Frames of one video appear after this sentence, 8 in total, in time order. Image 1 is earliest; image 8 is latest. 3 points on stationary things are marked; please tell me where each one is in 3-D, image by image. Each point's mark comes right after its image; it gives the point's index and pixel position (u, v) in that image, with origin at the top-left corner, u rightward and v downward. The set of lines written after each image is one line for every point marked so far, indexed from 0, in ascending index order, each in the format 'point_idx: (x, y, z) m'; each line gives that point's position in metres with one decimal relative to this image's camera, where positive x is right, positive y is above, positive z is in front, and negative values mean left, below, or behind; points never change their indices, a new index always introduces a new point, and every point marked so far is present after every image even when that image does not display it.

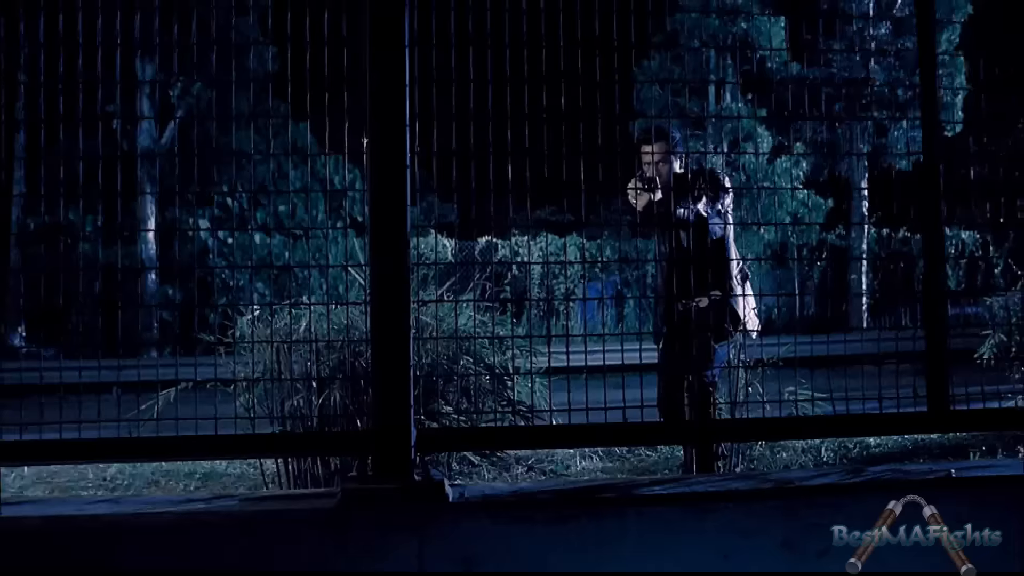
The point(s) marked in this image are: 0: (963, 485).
0: (+1.0, -0.5, +2.4) m
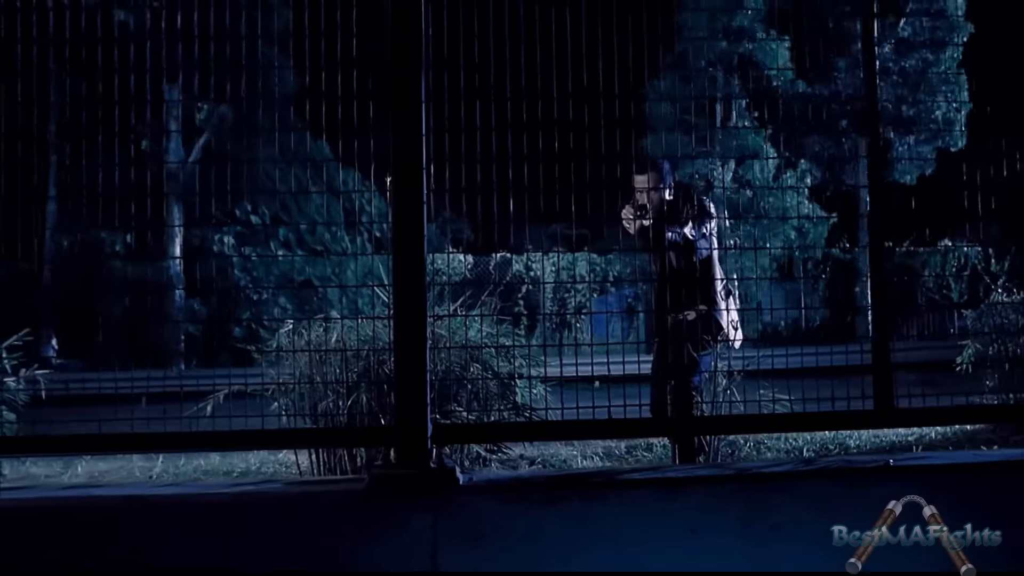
0: (+1.1, -0.5, +2.7) m
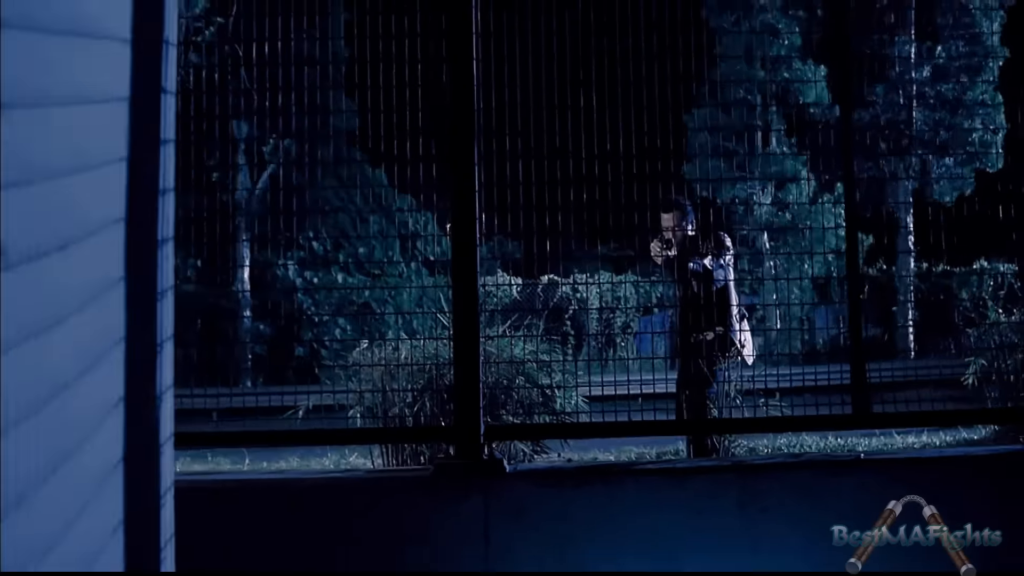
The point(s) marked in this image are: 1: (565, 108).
0: (+1.2, -0.6, +3.0) m
1: (+0.2, +0.6, +3.2) m
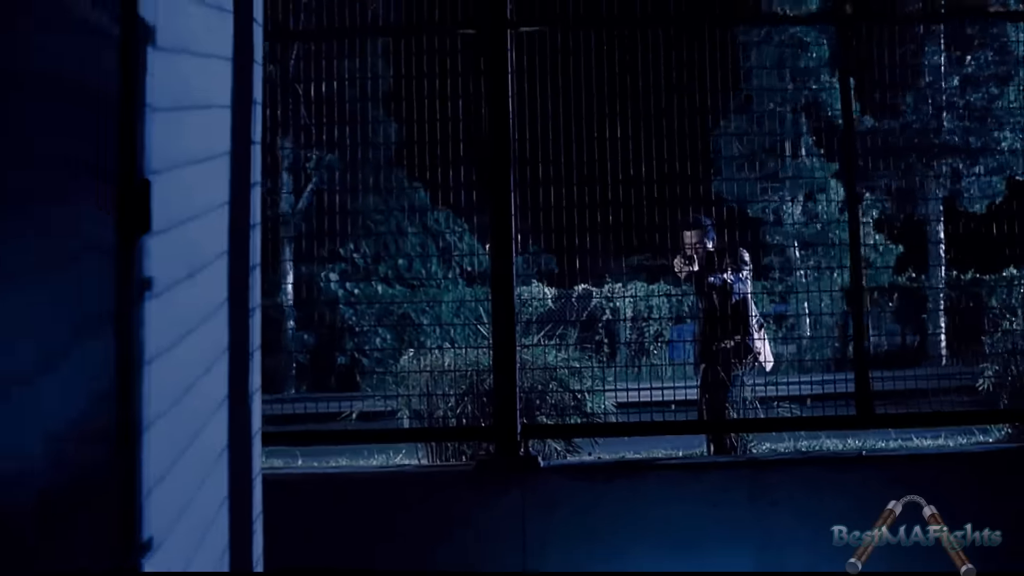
0: (+1.3, -0.6, +3.2) m
1: (+0.3, +0.5, +3.4) m
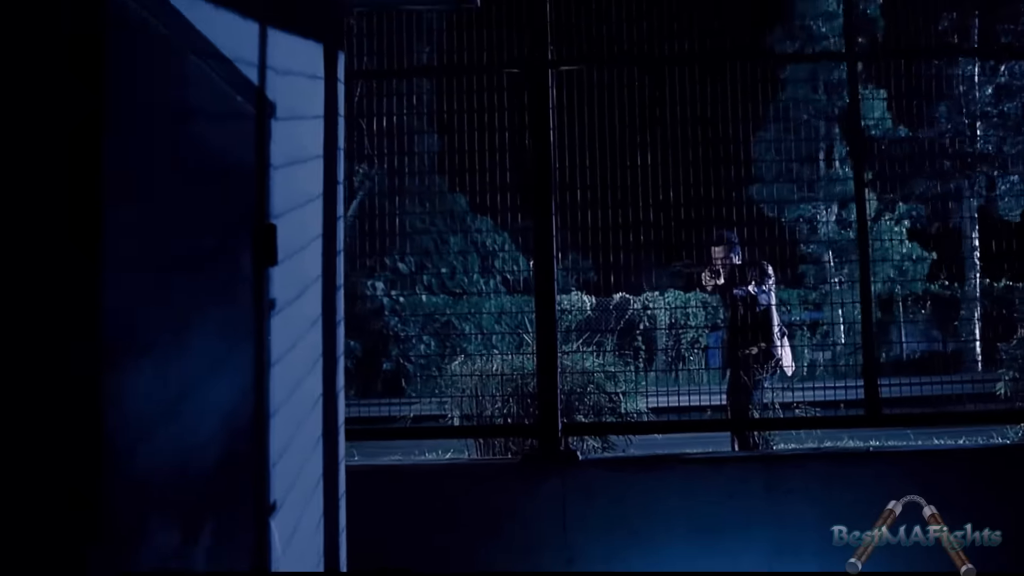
0: (+1.4, -0.6, +3.4) m
1: (+0.4, +0.5, +3.7) m
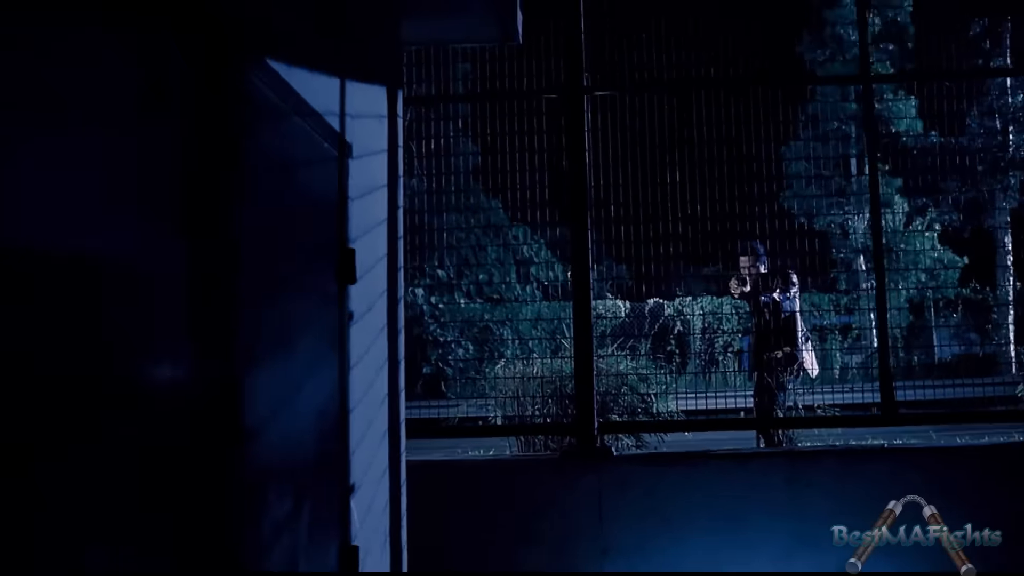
0: (+1.6, -0.6, +3.6) m
1: (+0.6, +0.5, +3.9) m
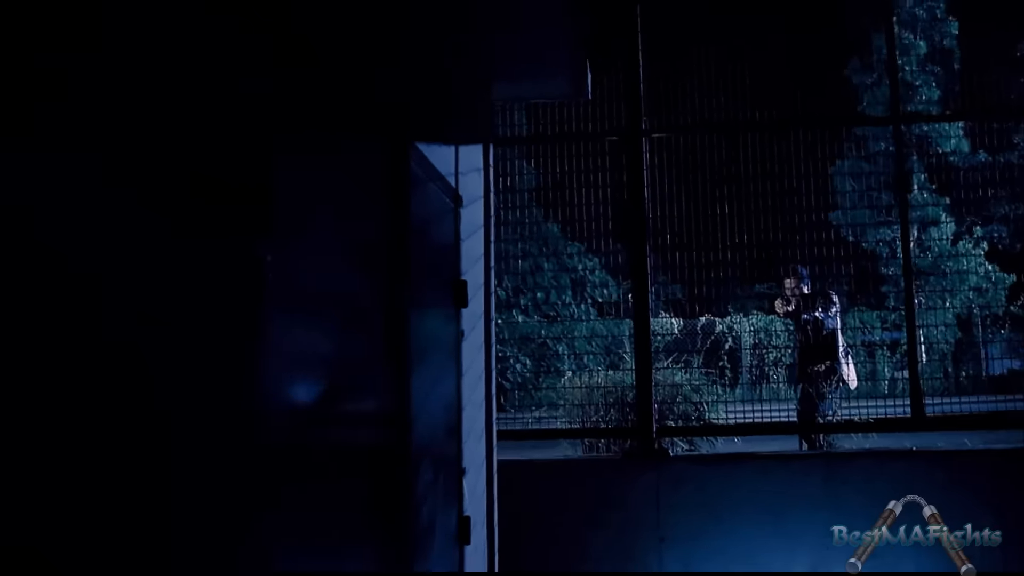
0: (+1.8, -0.7, +3.9) m
1: (+0.8, +0.4, +4.3) m
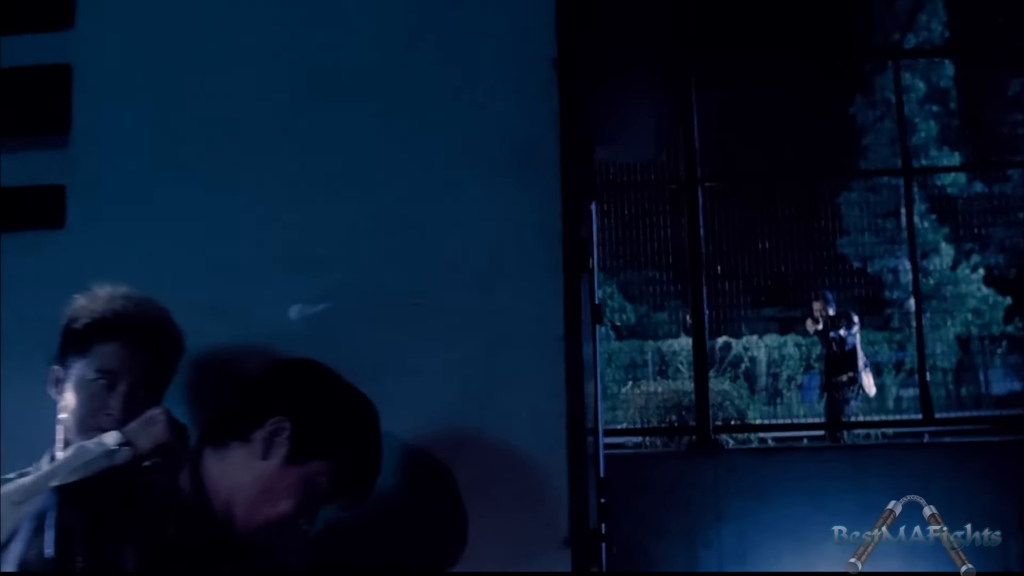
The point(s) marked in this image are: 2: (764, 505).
0: (+2.1, -0.8, +4.7) m
1: (+1.2, +0.3, +5.0) m
2: (+1.2, -1.0, +4.7) m
